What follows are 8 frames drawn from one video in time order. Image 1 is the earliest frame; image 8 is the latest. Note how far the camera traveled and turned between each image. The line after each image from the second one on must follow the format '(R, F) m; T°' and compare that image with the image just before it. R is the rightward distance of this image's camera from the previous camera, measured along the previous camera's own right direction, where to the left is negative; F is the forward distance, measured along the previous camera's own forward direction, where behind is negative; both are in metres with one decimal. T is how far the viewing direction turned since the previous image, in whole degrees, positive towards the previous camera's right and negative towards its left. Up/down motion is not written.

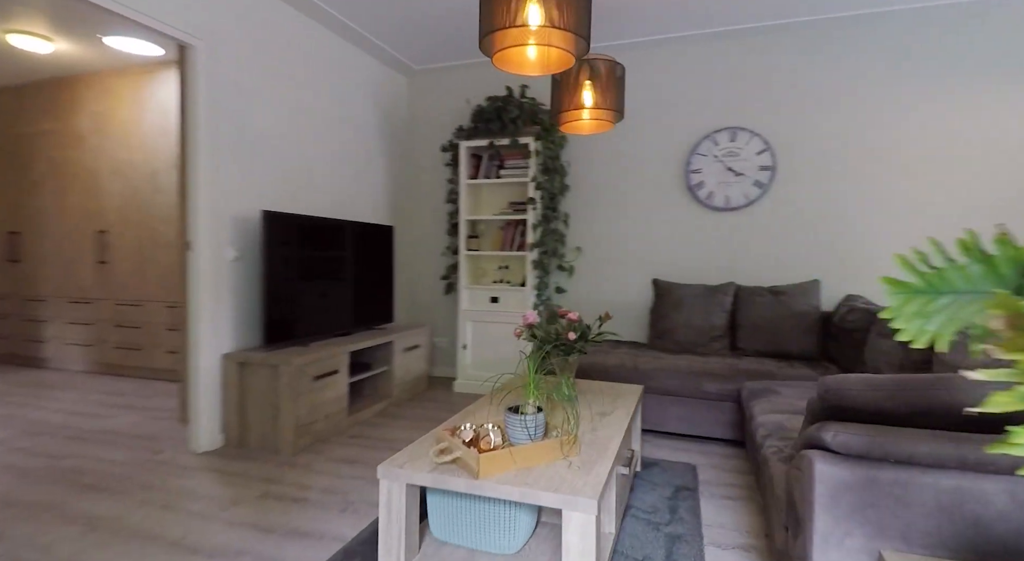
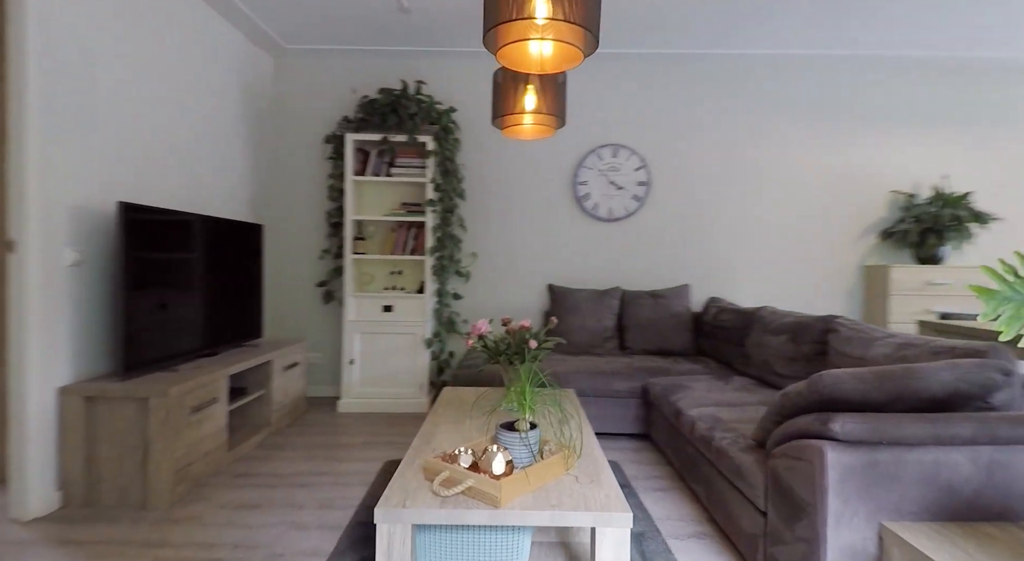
(-0.6, +0.2) m; +20°
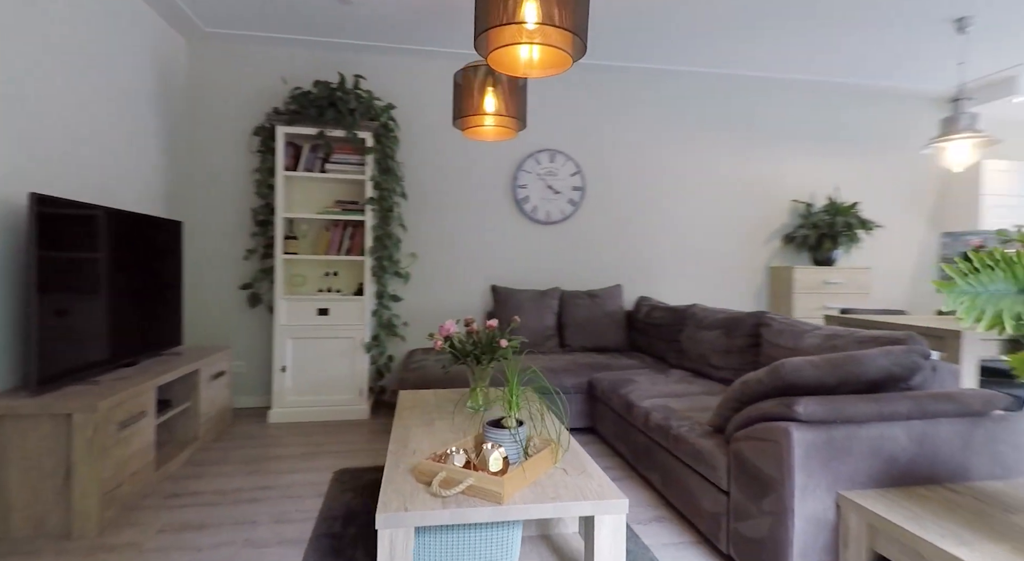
(-0.3, 0.0) m; +10°
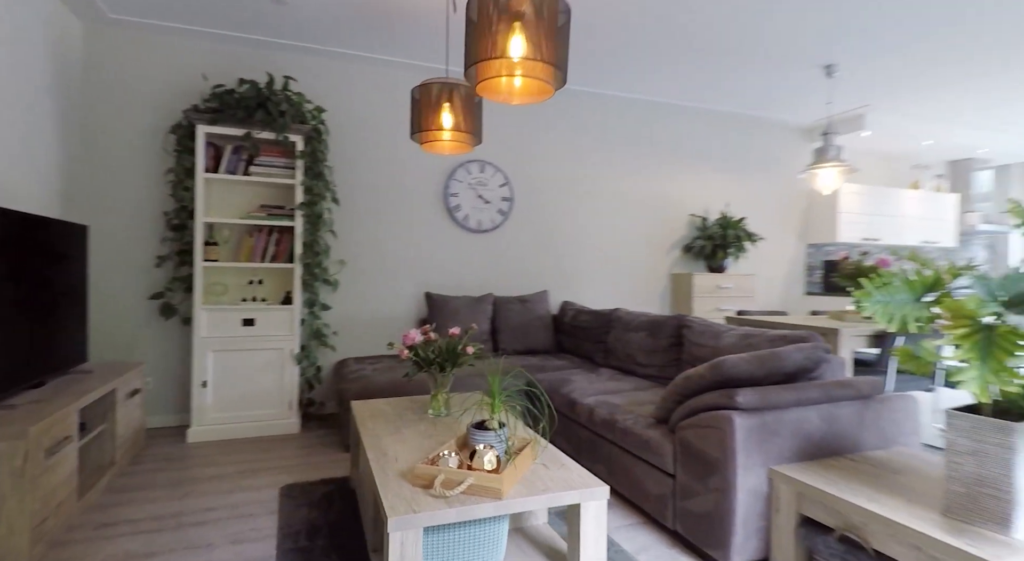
(-0.4, -0.1) m; +12°
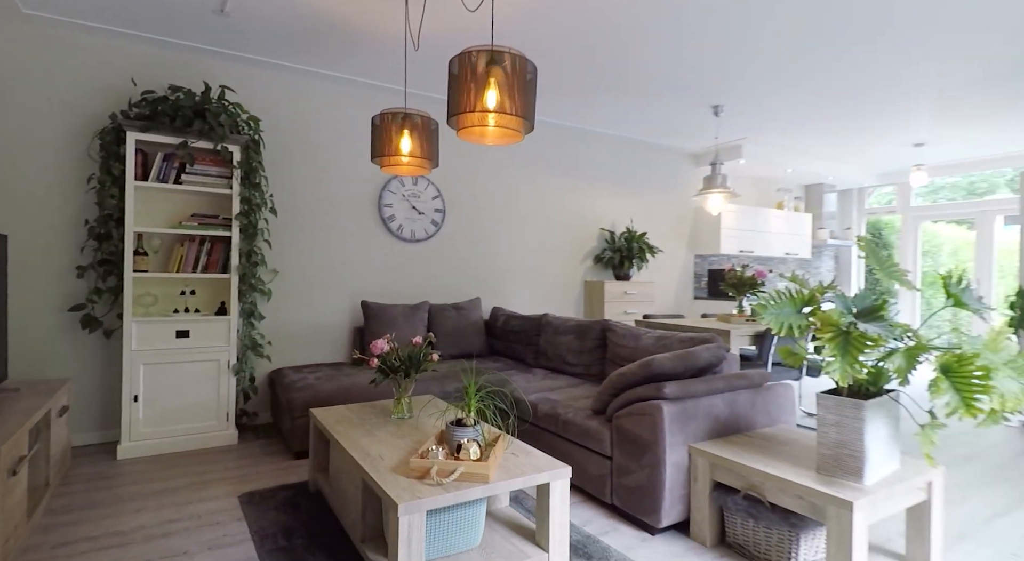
(-0.4, -0.3) m; +11°
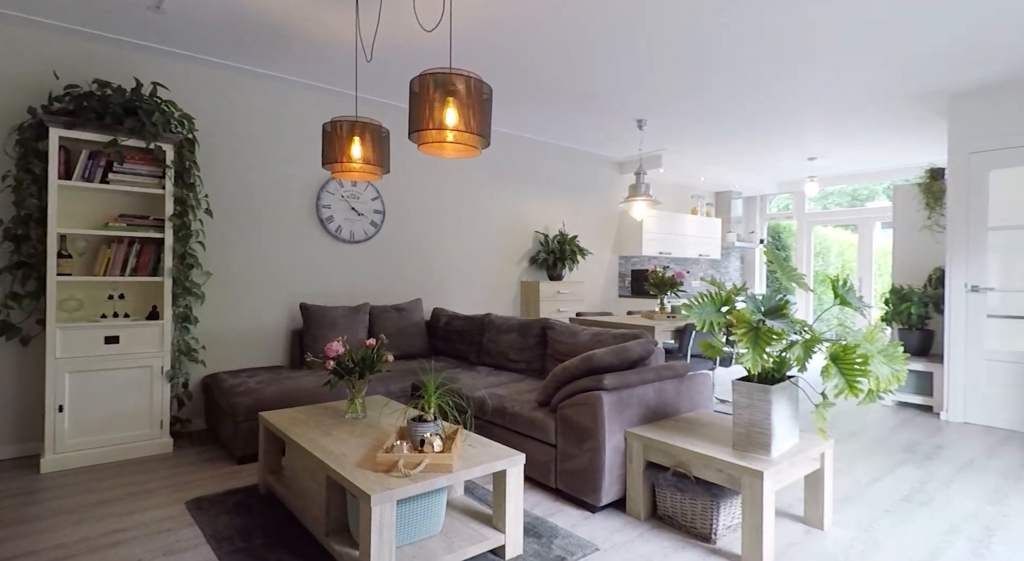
(-0.2, -0.2) m; +8°
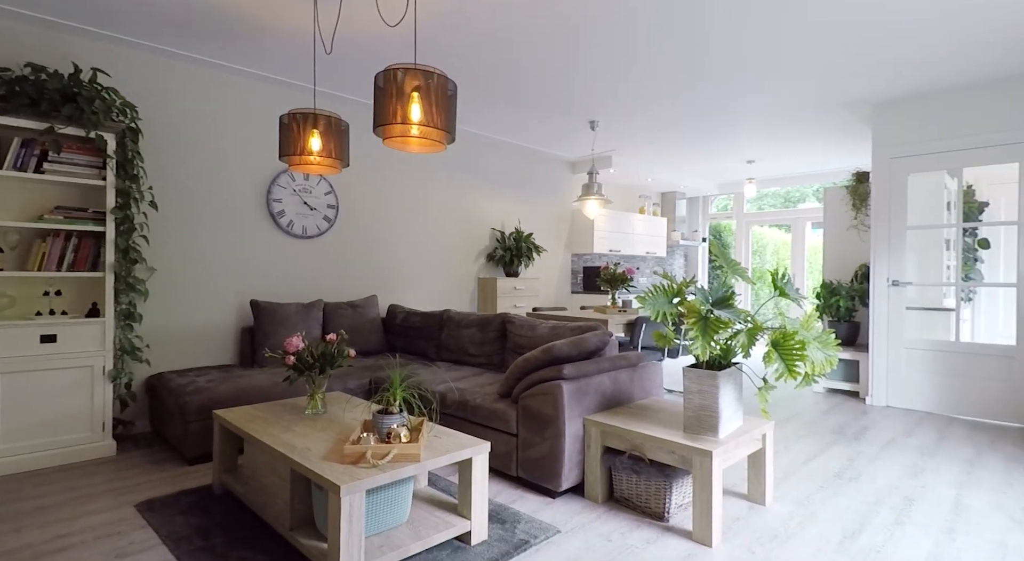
(-0.1, -0.1) m; +5°
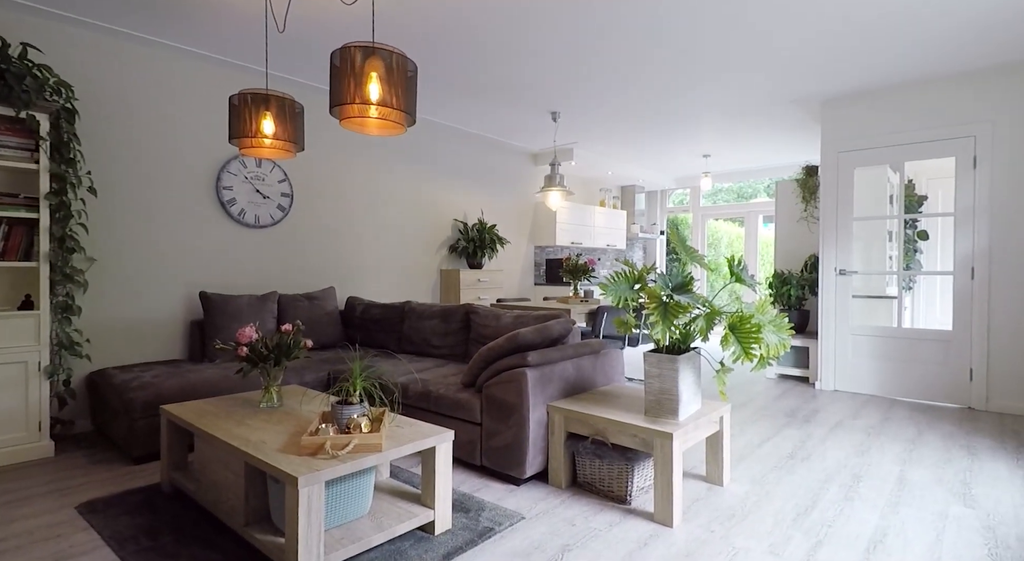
(0.0, 0.0) m; +4°
